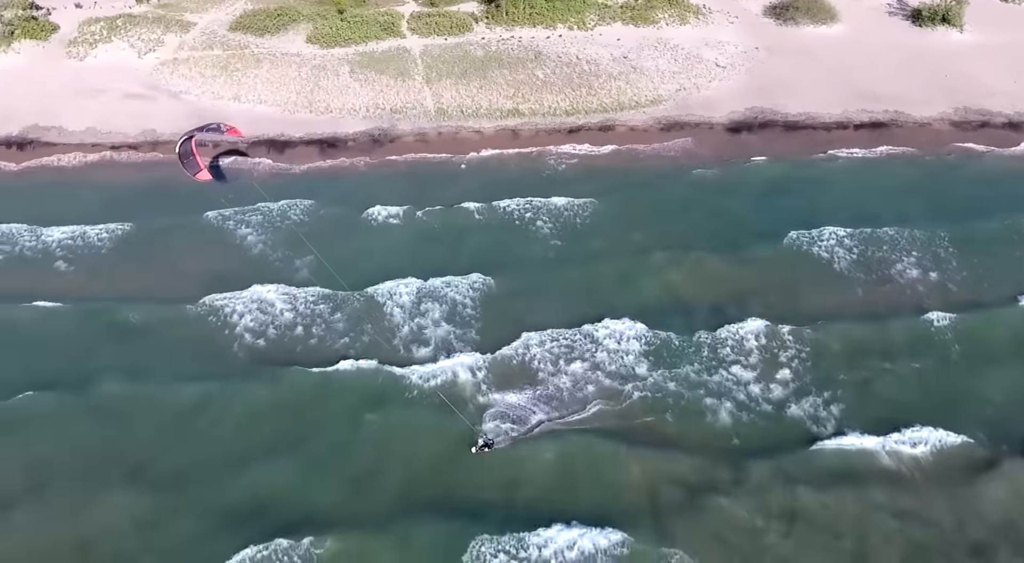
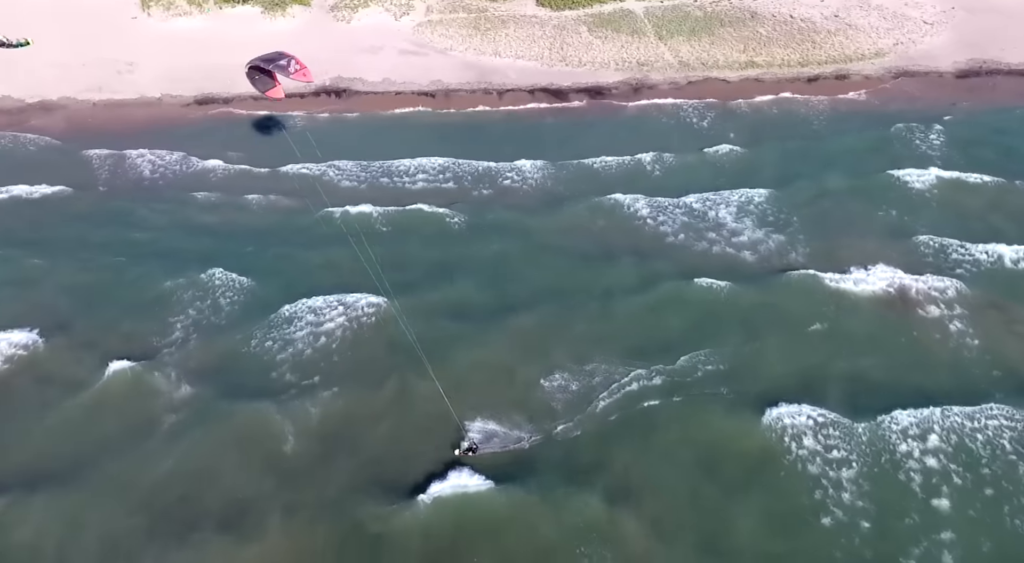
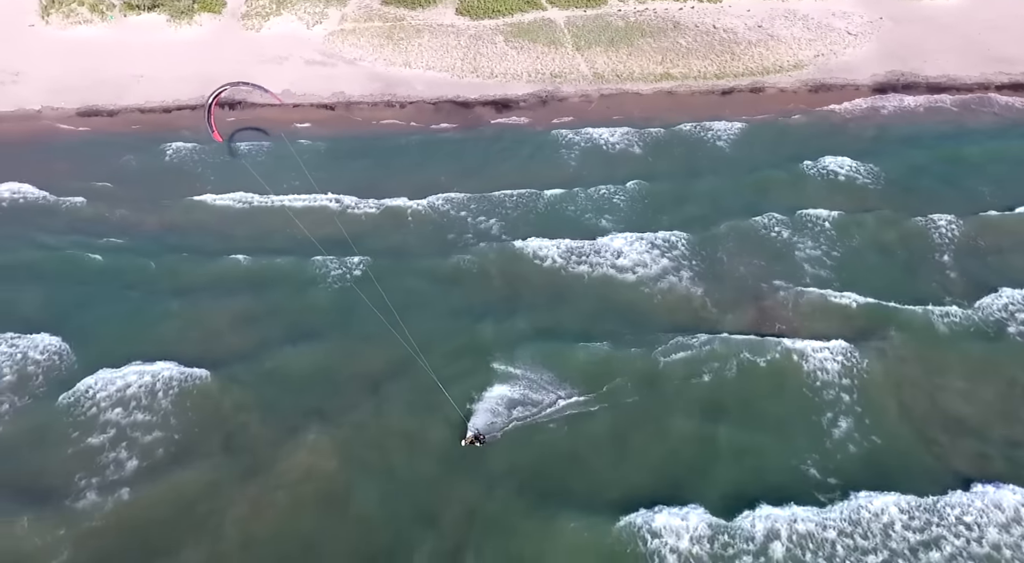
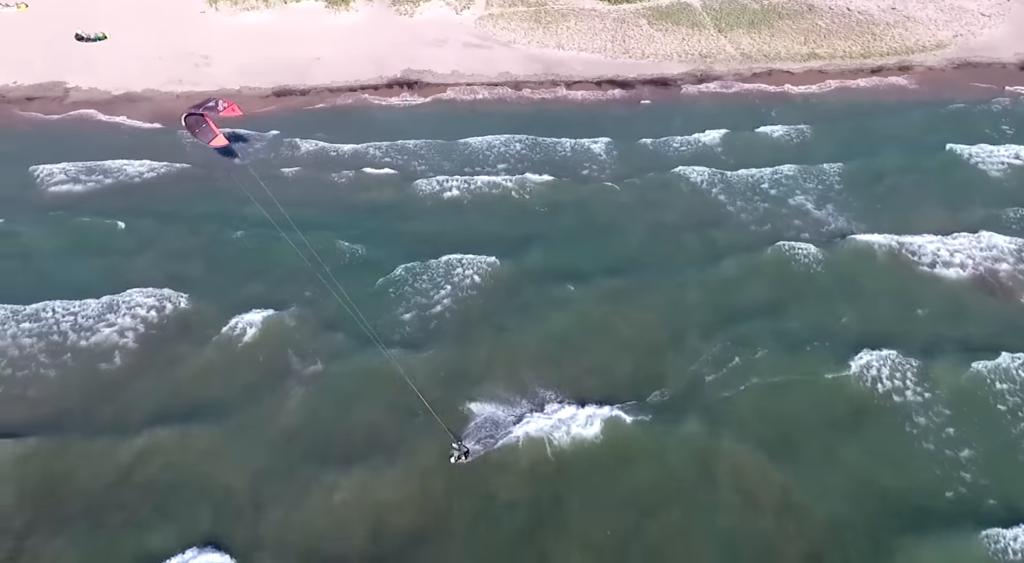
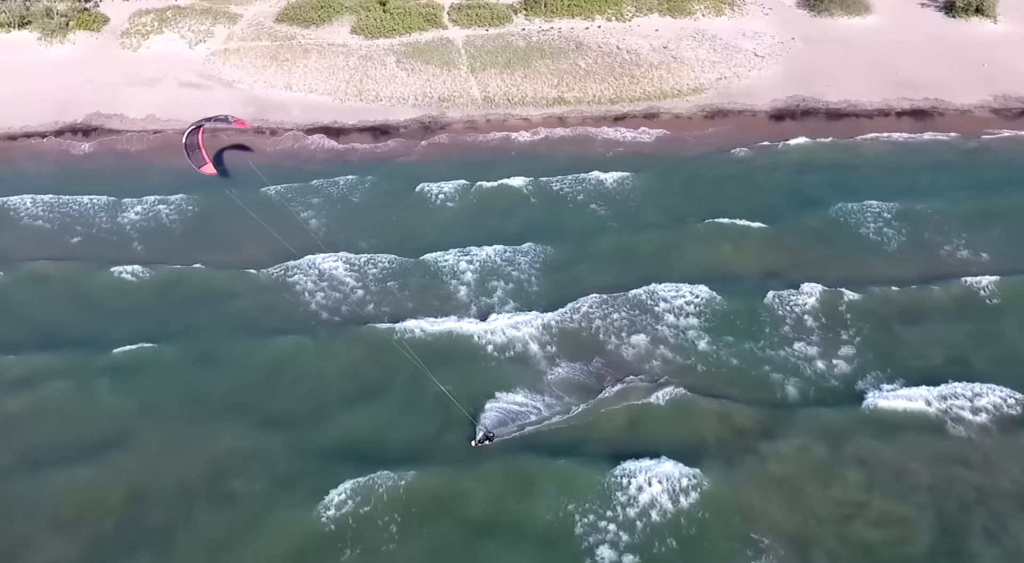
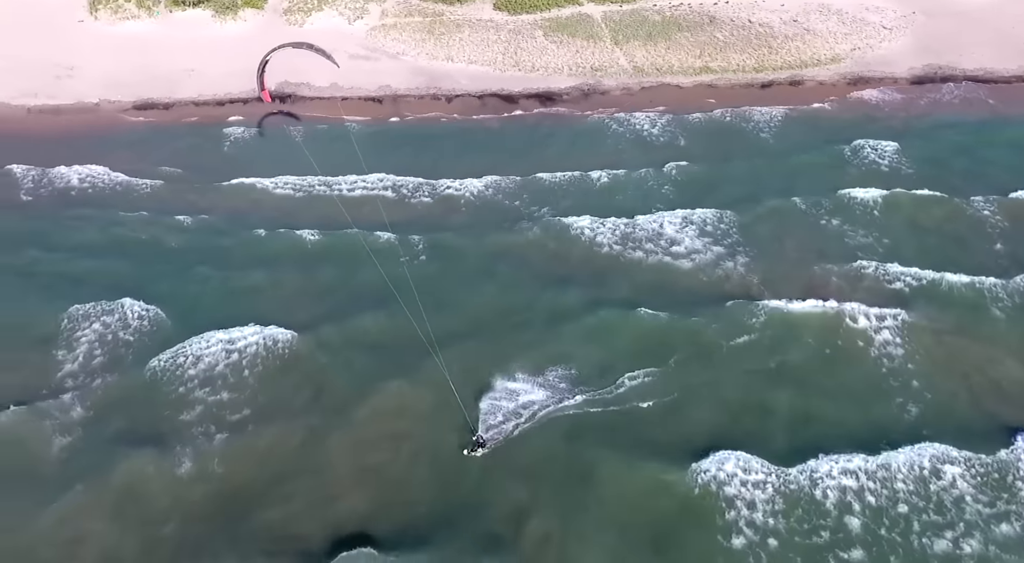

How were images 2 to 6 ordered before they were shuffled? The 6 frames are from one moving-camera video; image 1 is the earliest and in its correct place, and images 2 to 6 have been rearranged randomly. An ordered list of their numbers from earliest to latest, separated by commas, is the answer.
5, 3, 6, 2, 4
